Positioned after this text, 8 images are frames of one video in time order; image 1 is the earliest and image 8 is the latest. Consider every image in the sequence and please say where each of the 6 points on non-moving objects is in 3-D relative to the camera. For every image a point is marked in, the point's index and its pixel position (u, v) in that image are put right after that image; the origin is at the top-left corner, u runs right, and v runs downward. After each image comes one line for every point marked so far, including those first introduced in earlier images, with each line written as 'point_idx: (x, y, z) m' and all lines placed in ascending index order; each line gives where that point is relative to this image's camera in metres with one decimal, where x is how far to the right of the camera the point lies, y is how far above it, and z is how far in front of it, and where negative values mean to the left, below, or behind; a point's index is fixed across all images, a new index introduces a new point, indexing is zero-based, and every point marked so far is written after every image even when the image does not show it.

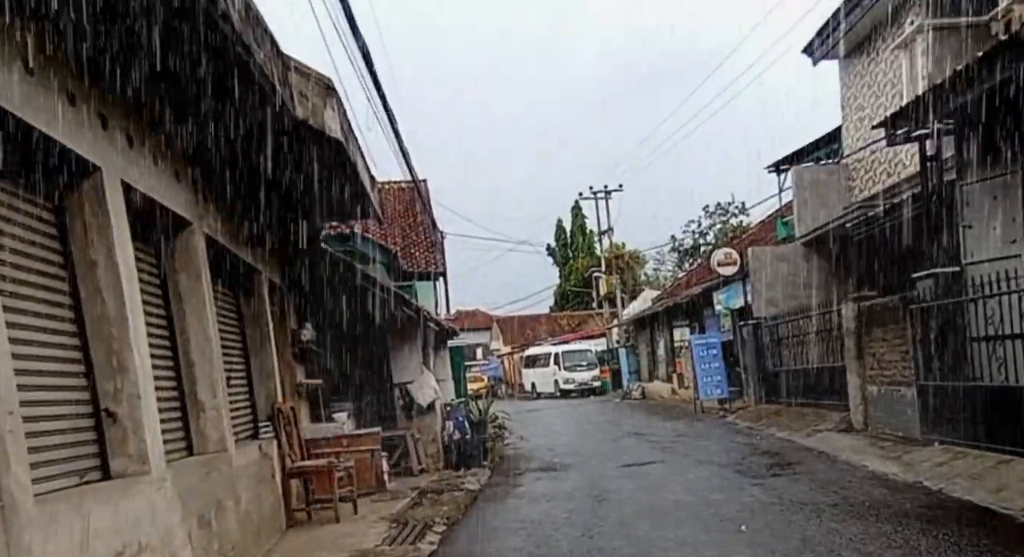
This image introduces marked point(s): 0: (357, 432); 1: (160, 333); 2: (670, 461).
0: (-2.0, -2.0, +11.3) m
1: (-2.6, -0.4, +6.5) m
2: (+2.4, -2.8, +13.3) m
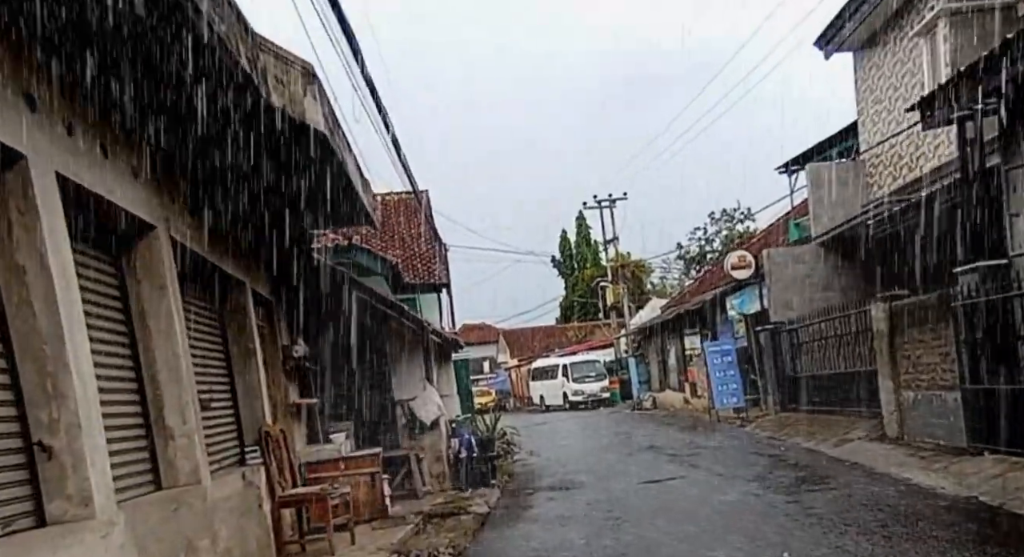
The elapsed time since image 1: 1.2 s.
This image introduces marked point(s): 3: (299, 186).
0: (-1.8, -2.1, +10.5) m
1: (-2.5, -0.5, +5.7) m
2: (+2.6, -2.8, +12.5) m
3: (-2.0, +0.9, +8.2) m
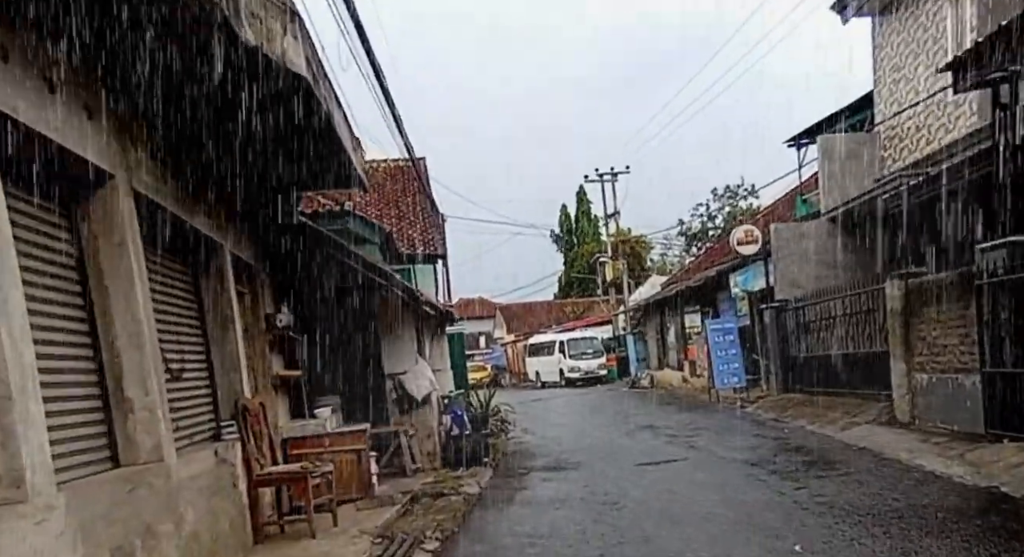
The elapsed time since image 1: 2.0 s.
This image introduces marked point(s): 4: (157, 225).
0: (-1.9, -1.7, +10.0) m
1: (-2.6, -0.2, +5.1) m
2: (+2.5, -2.5, +12.0) m
3: (-2.0, +1.2, +7.6) m
4: (-2.6, +0.4, +6.5) m
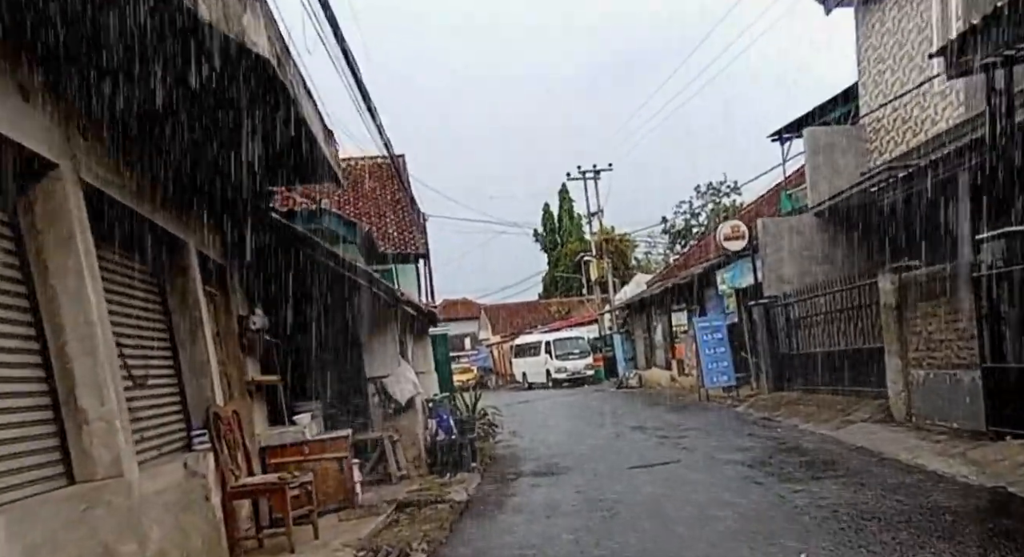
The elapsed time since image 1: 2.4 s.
0: (-2.0, -1.7, +9.5) m
1: (-2.6, -0.2, +4.7) m
2: (+2.3, -2.4, +11.7) m
3: (-2.1, +1.2, +7.2) m
4: (-2.7, +0.4, +6.1) m
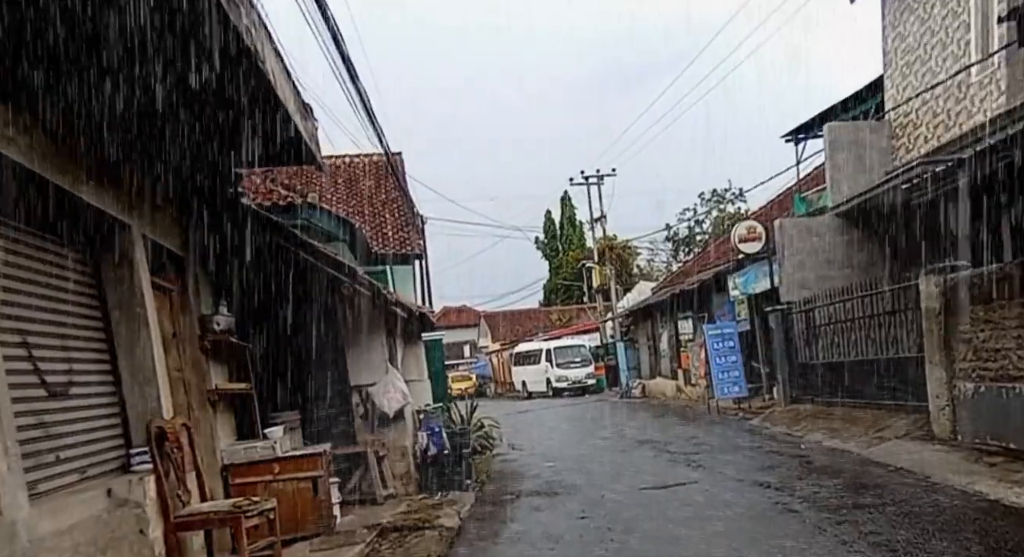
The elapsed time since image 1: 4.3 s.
0: (-2.1, -1.7, +8.4) m
1: (-2.6, -0.1, +3.5) m
2: (+2.3, -2.4, +10.5) m
3: (-2.1, +1.3, +6.0) m
4: (-2.7, +0.5, +5.0) m
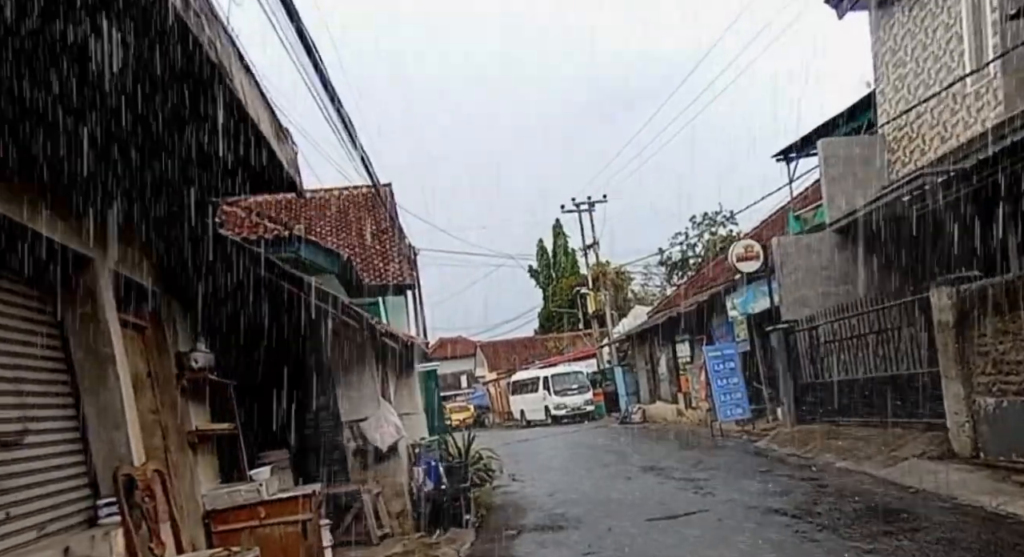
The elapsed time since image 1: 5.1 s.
0: (-2.1, -2.0, +7.9) m
1: (-2.7, -0.3, +3.1) m
2: (+2.3, -2.6, +10.0) m
3: (-2.2, +1.0, +5.6) m
4: (-2.8, +0.3, +4.5) m
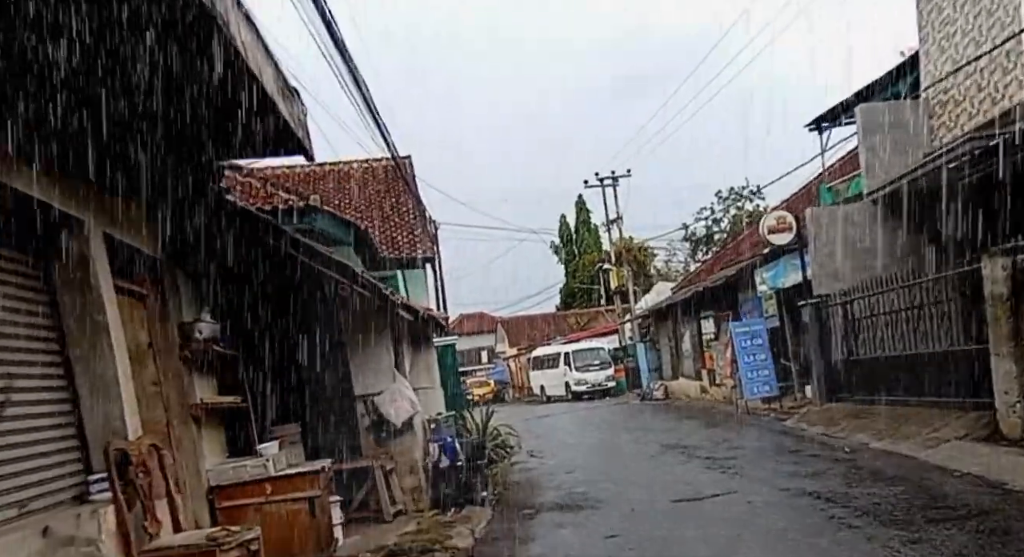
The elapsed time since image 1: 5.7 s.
0: (-1.9, -1.7, +7.5) m
1: (-2.6, -0.1, +2.7) m
2: (+2.5, -2.3, +9.5) m
3: (-2.1, +1.3, +5.2) m
4: (-2.7, +0.5, +4.1) m
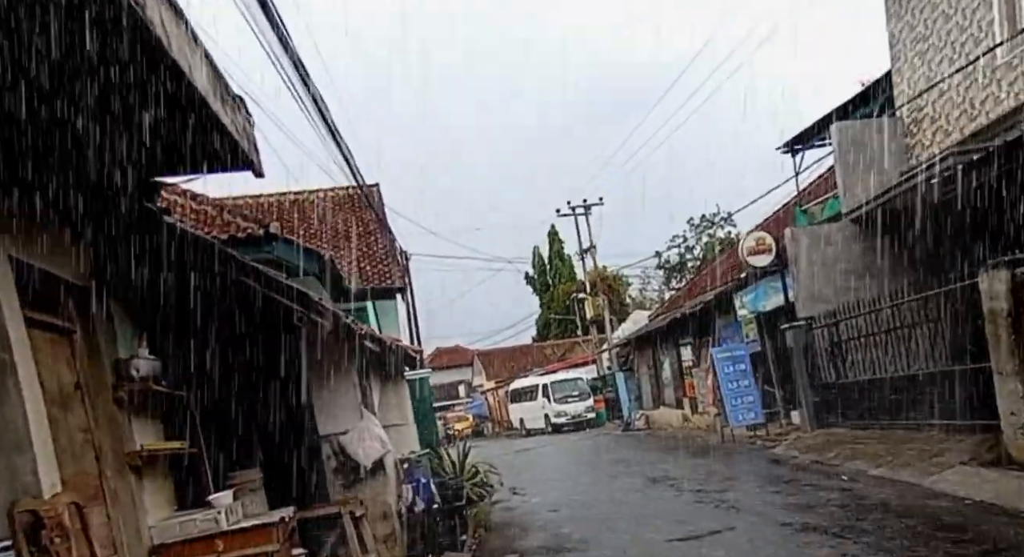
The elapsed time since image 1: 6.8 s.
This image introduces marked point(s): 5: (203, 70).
0: (-2.1, -1.9, +6.7) m
1: (-2.7, -0.2, +1.9) m
2: (+2.3, -2.5, +8.8) m
3: (-2.2, +1.1, +4.5) m
4: (-2.8, +0.4, +3.4) m
5: (-1.8, +1.2, +4.9) m
